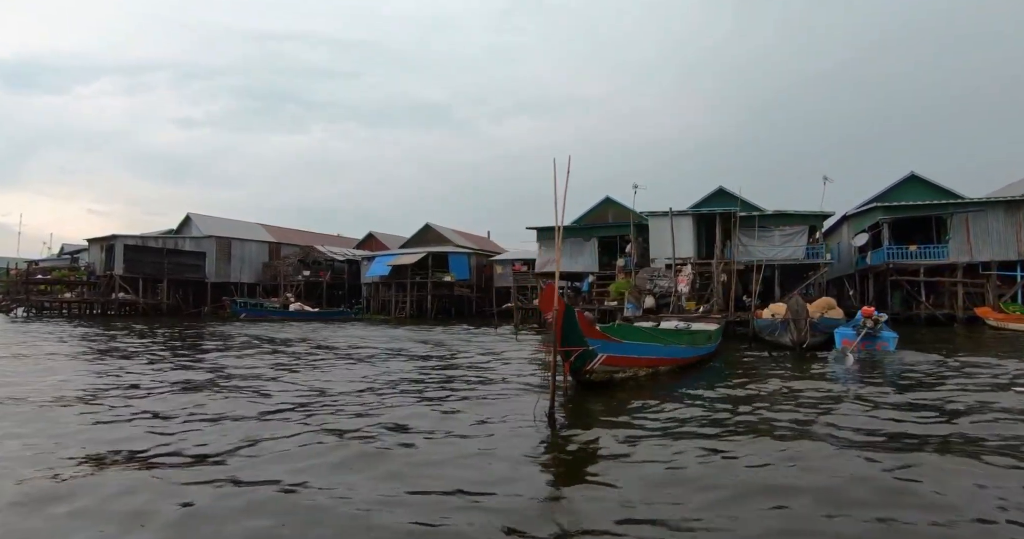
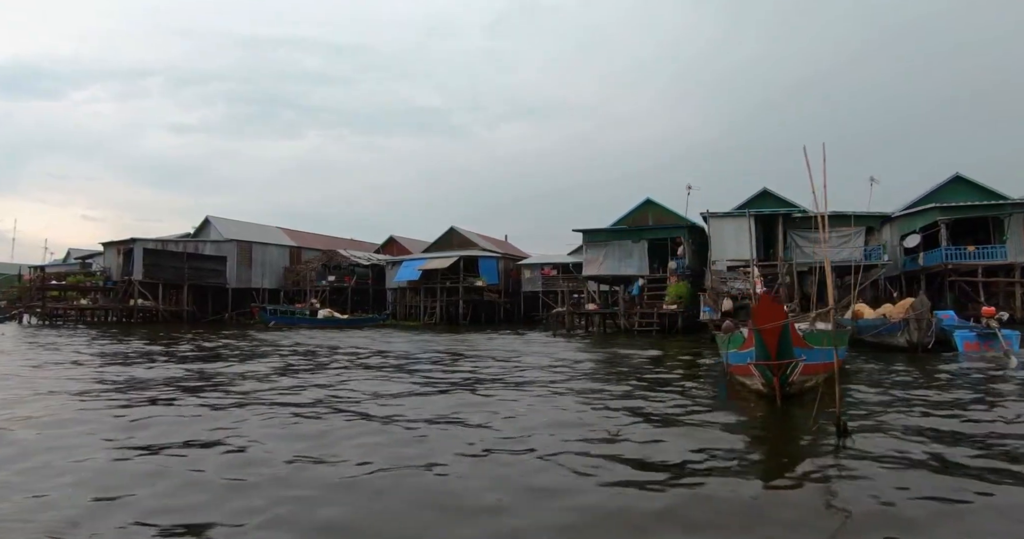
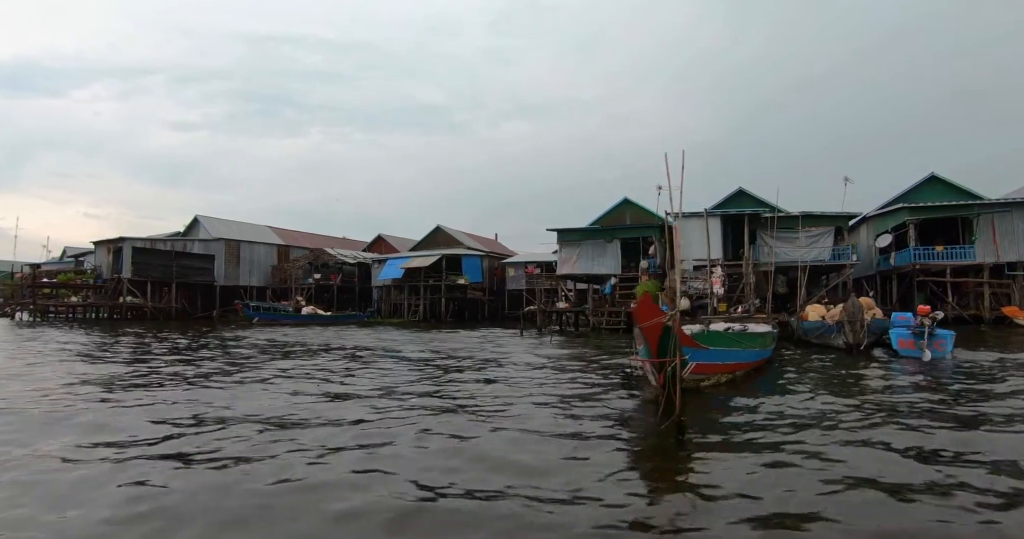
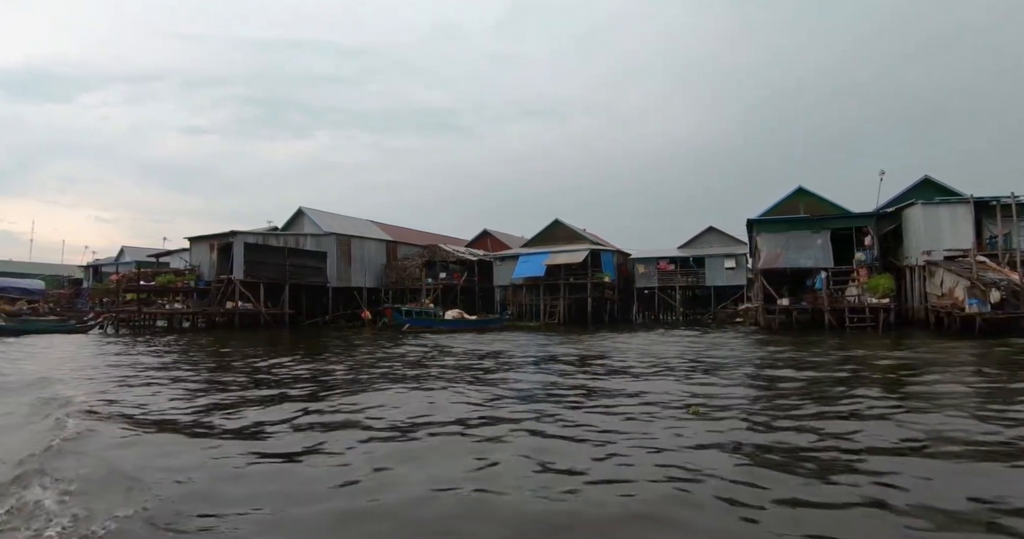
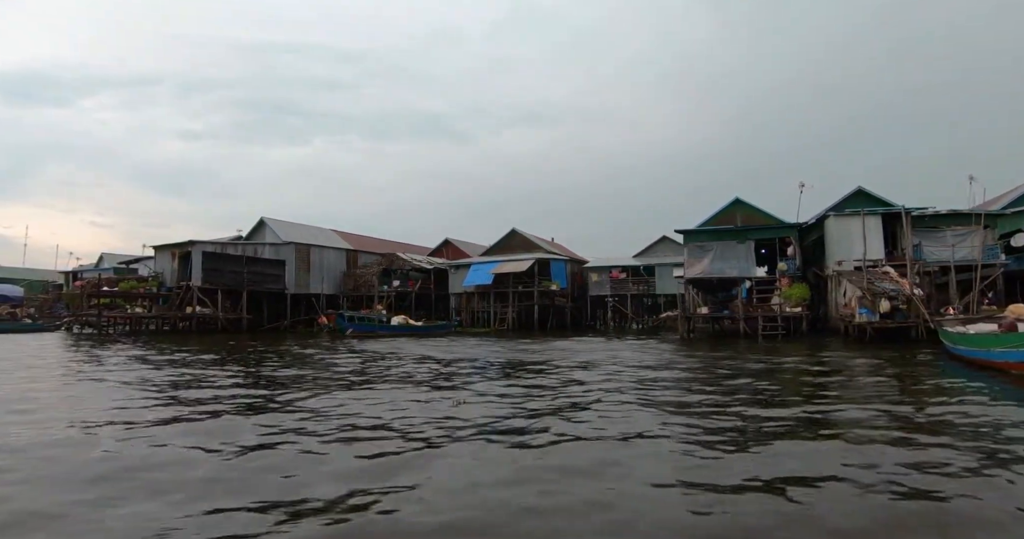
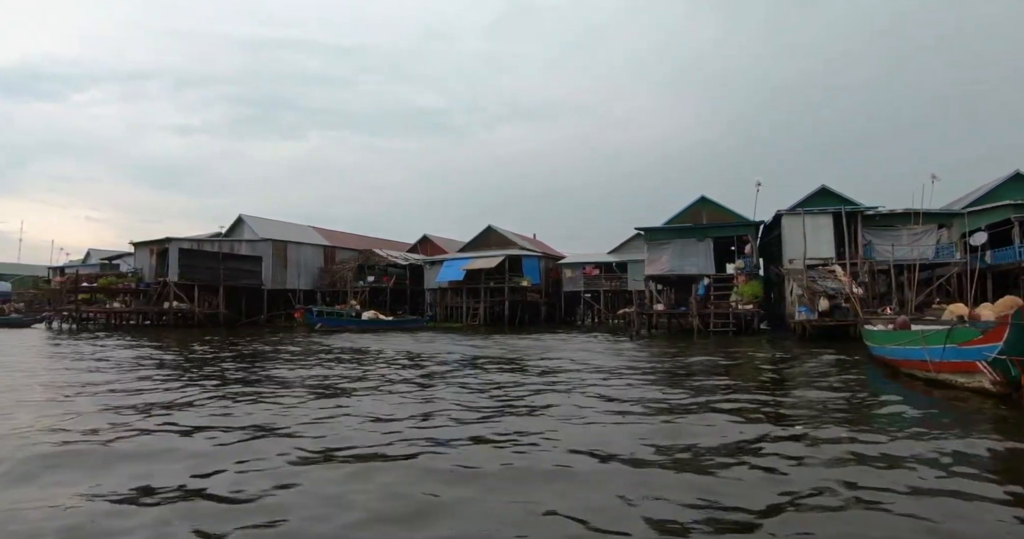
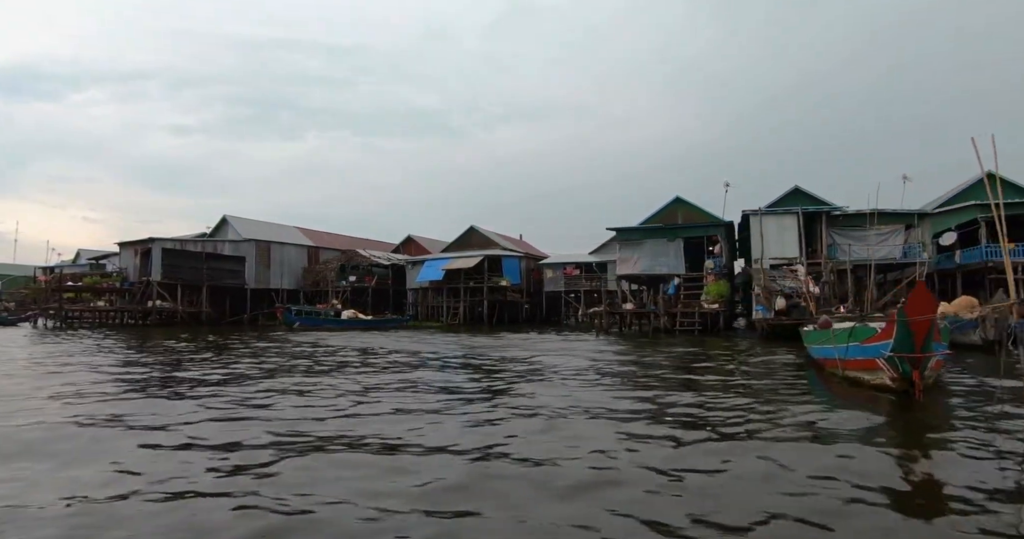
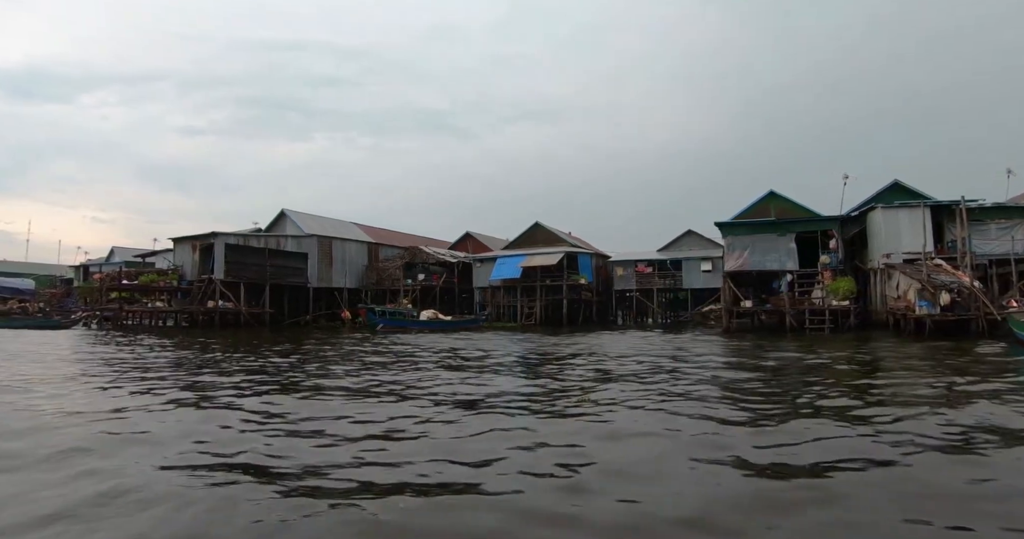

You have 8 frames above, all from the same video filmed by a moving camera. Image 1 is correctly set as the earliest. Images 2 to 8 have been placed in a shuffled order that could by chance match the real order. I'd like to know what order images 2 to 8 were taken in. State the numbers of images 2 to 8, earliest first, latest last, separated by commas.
3, 2, 7, 6, 5, 8, 4
